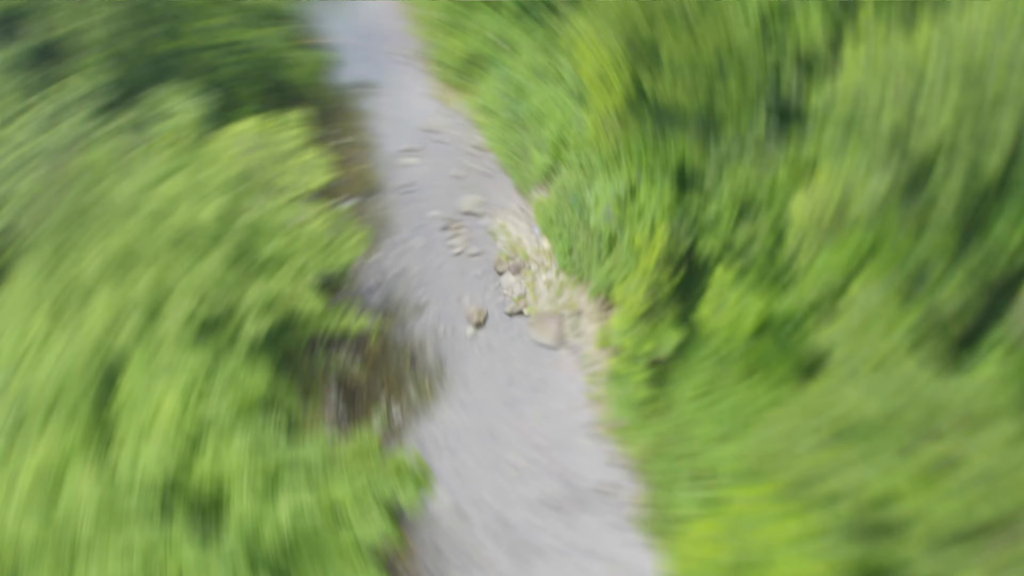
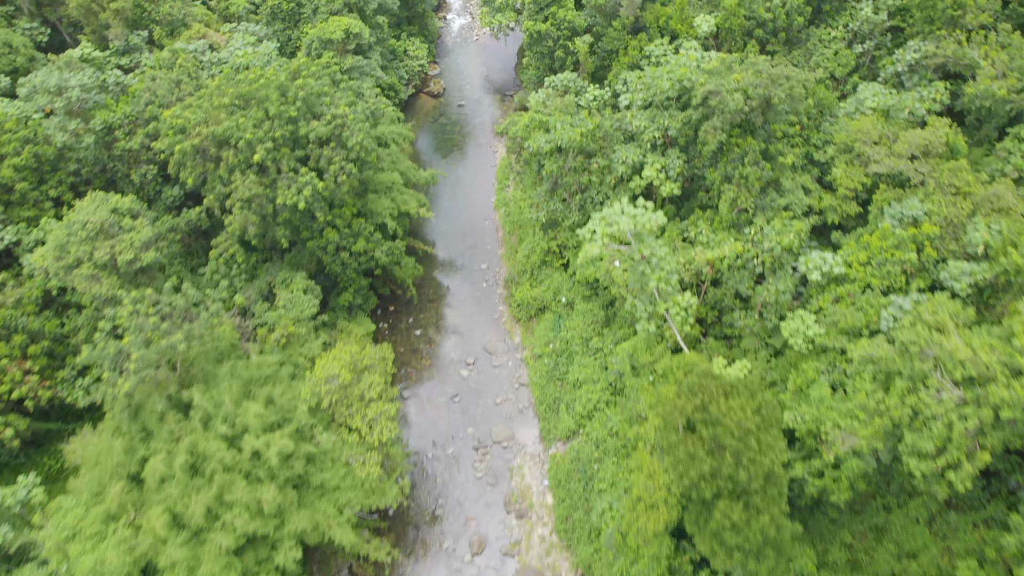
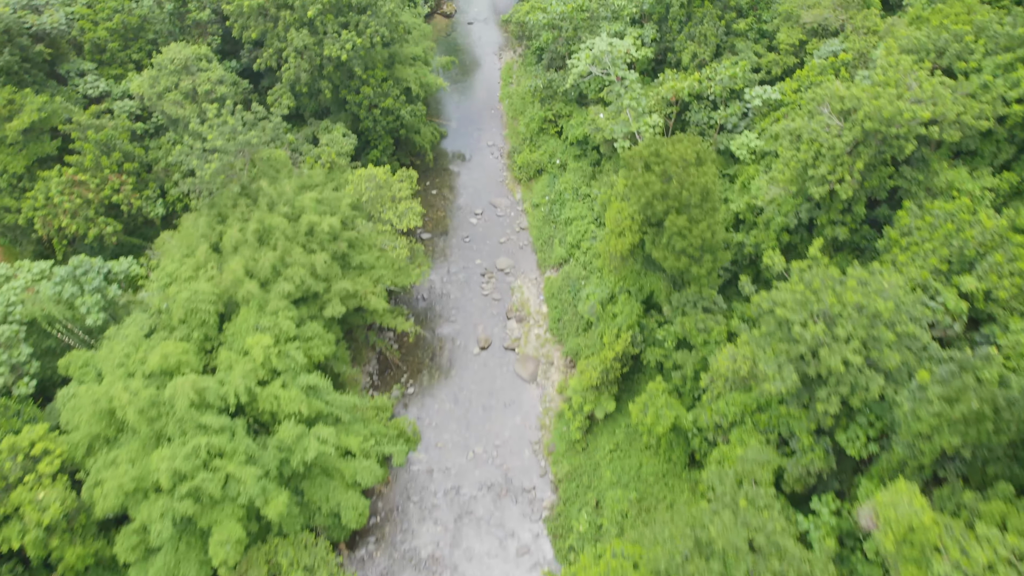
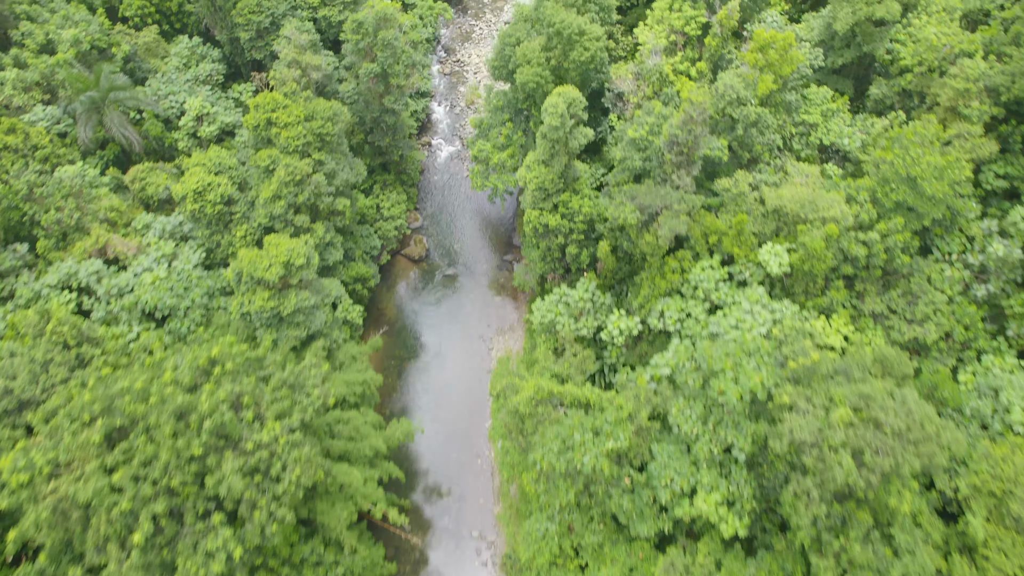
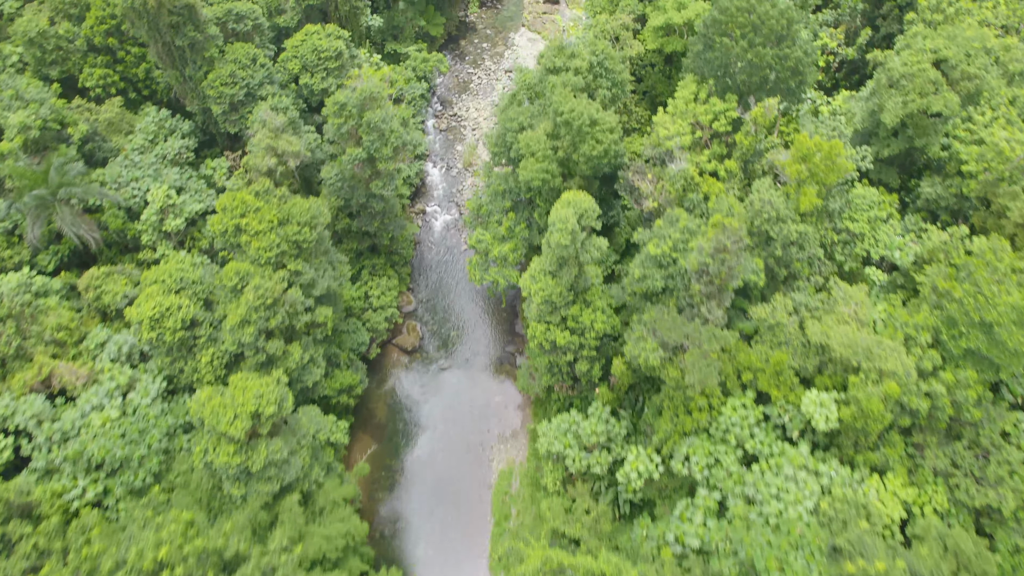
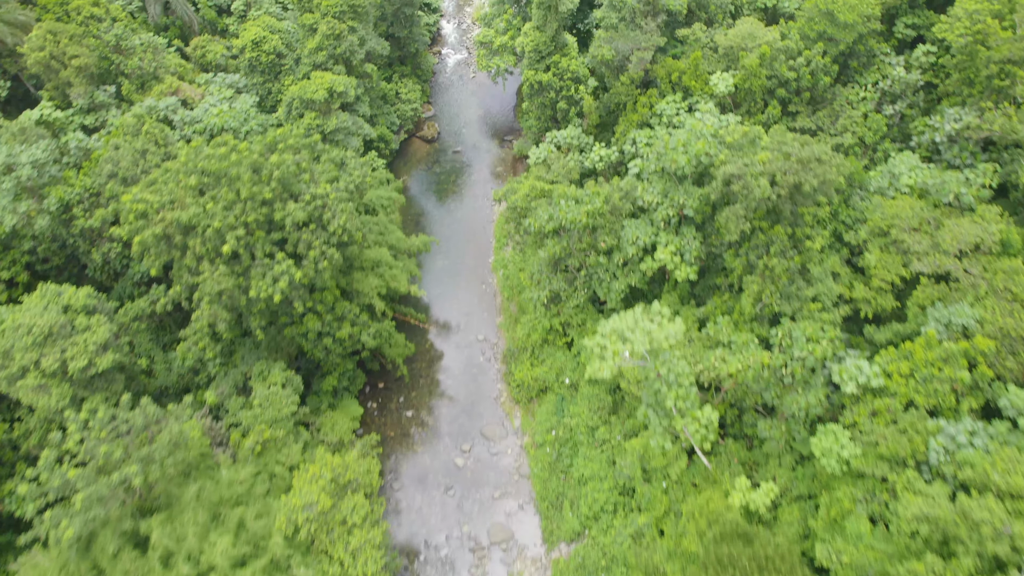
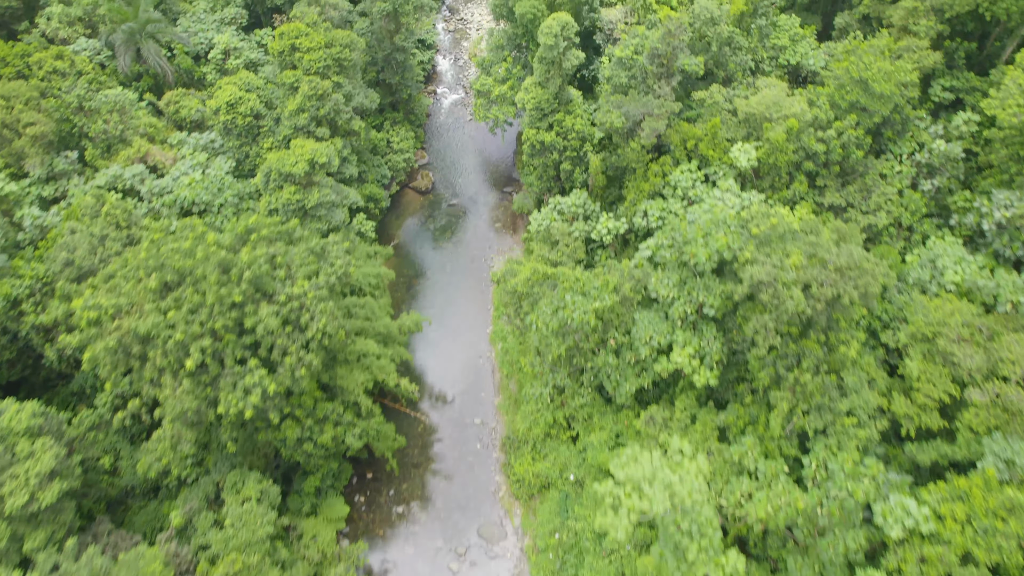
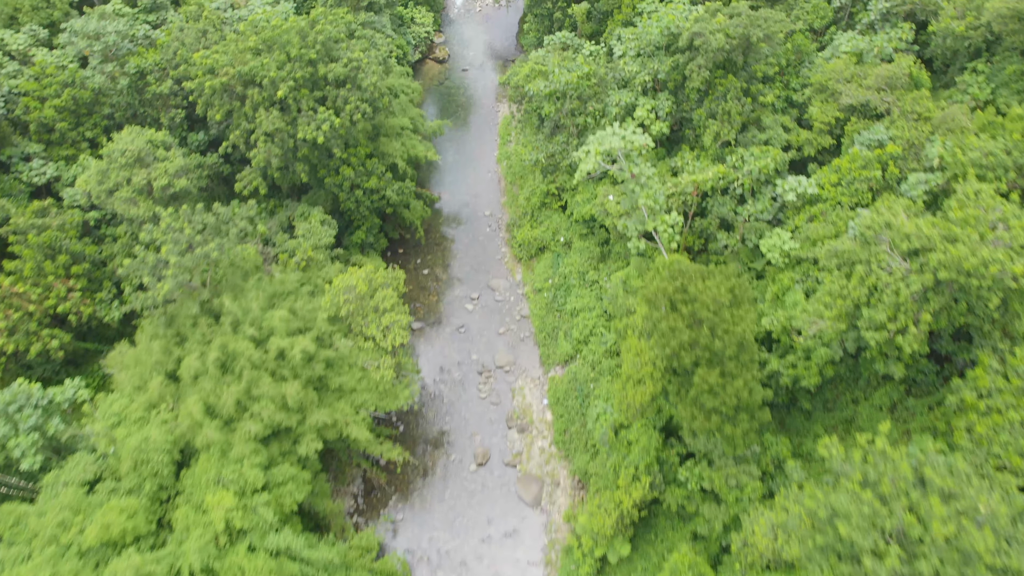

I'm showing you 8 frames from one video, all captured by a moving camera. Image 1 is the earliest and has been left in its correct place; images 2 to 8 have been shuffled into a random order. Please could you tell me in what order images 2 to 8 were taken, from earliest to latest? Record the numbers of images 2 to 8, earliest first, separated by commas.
3, 8, 2, 6, 7, 4, 5
